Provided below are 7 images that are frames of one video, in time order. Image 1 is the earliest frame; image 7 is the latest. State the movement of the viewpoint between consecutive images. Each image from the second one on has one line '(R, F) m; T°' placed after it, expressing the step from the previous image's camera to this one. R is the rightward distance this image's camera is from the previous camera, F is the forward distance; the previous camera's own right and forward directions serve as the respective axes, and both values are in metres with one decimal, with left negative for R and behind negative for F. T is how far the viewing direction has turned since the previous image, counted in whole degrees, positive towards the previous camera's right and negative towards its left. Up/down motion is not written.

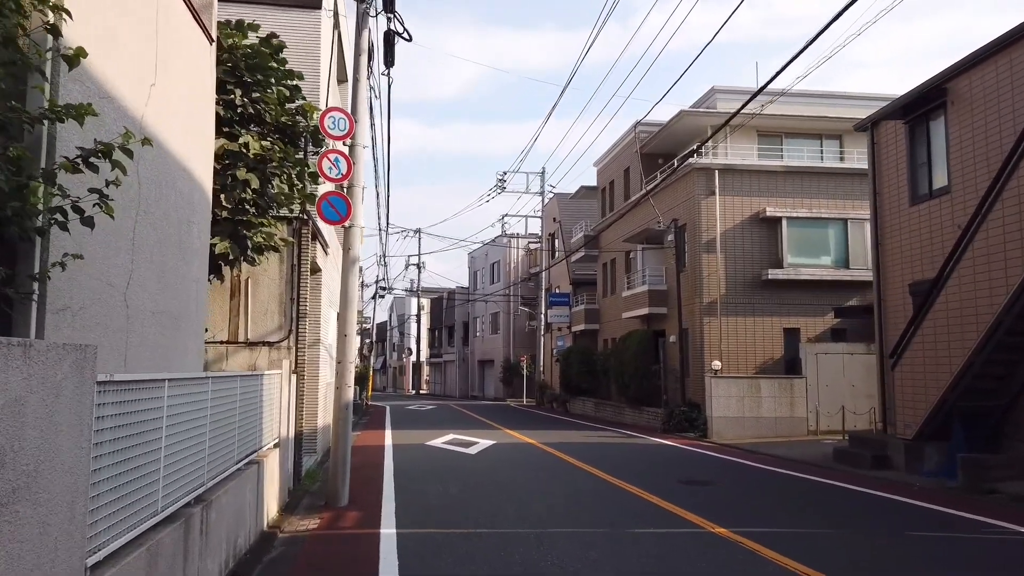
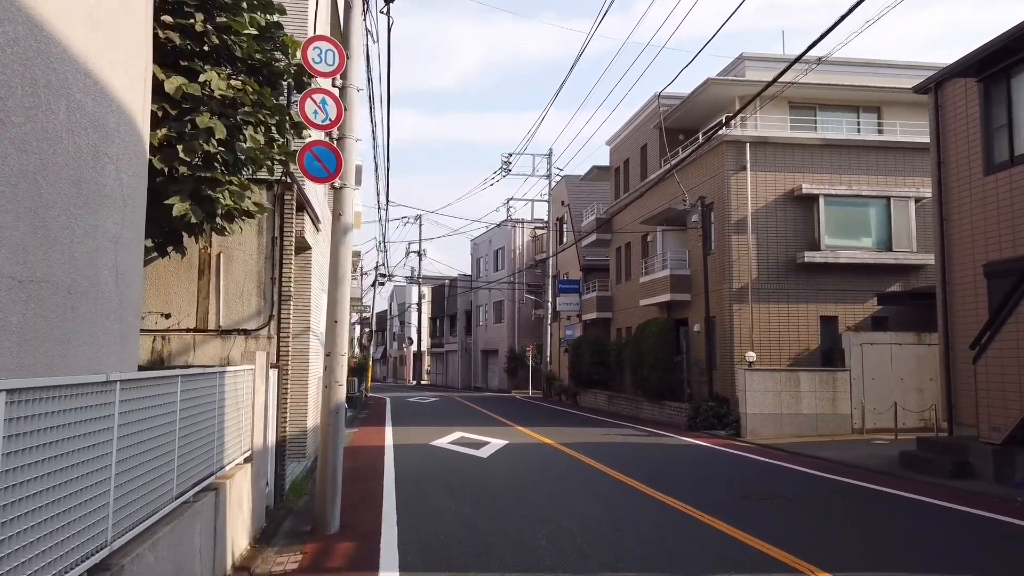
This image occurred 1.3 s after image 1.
(-0.3, +2.1) m; 0°
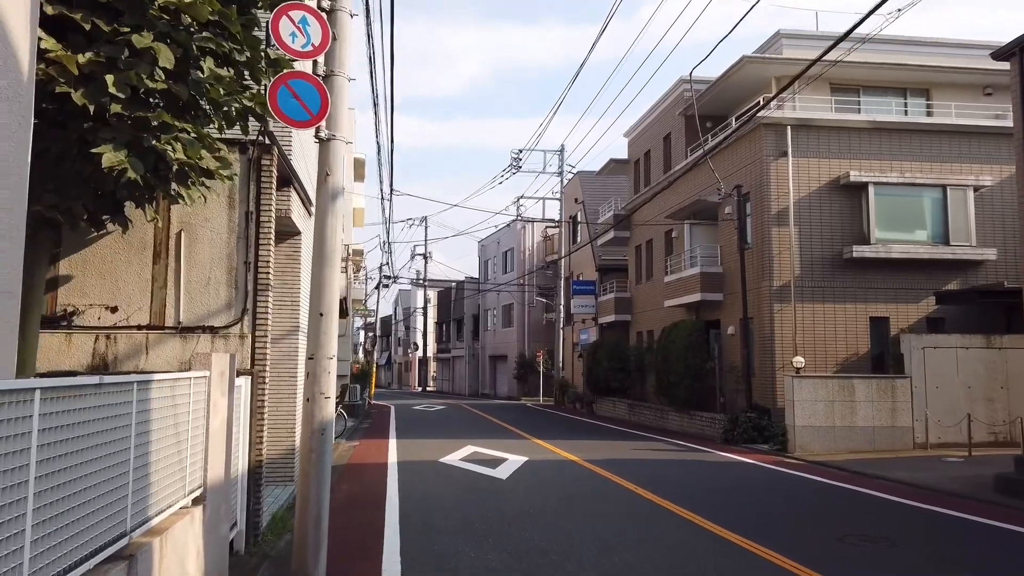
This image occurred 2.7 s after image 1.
(-0.3, +2.1) m; 0°
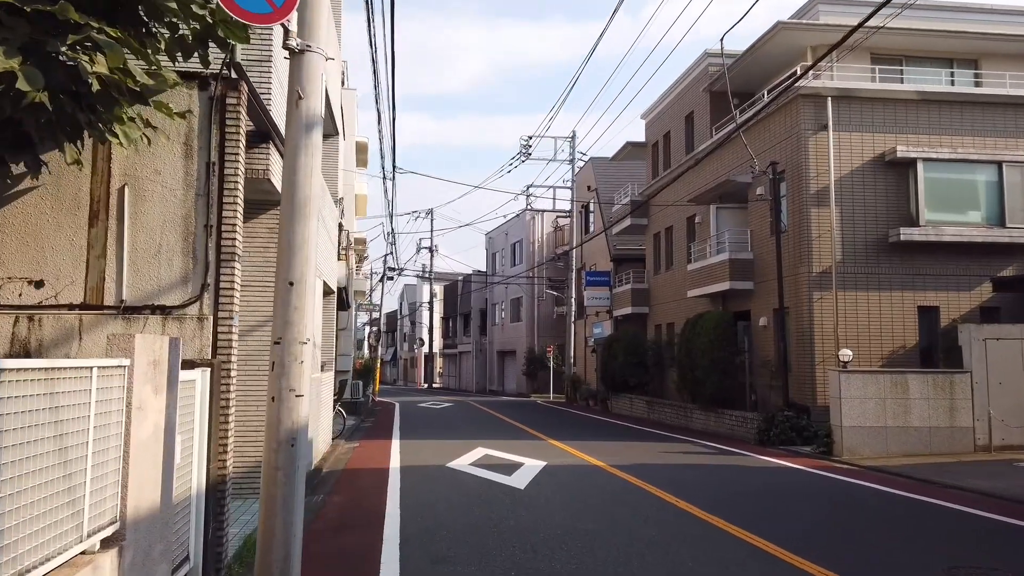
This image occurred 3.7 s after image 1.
(-0.2, +1.7) m; 0°
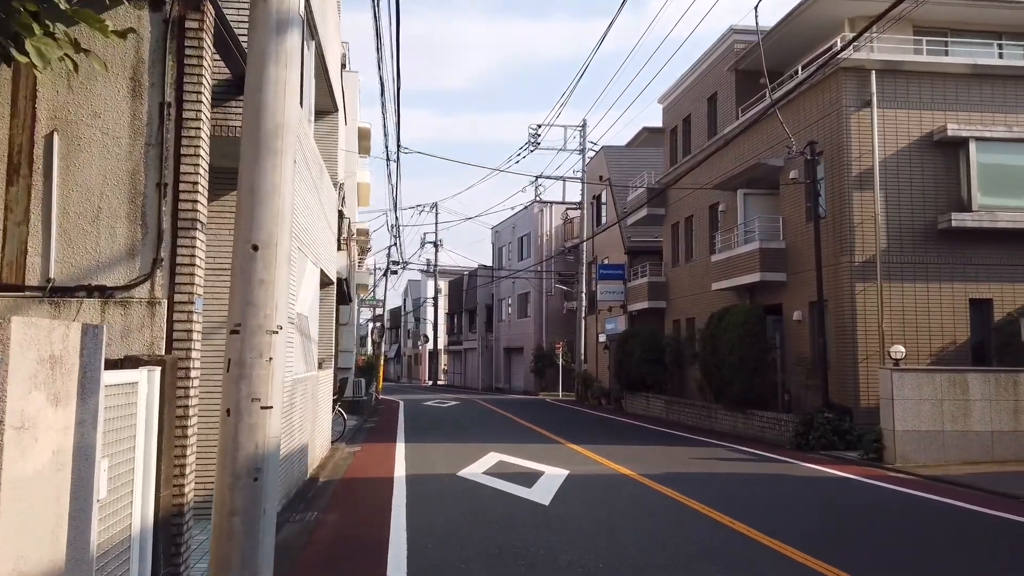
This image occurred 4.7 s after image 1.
(-0.2, +1.5) m; 0°
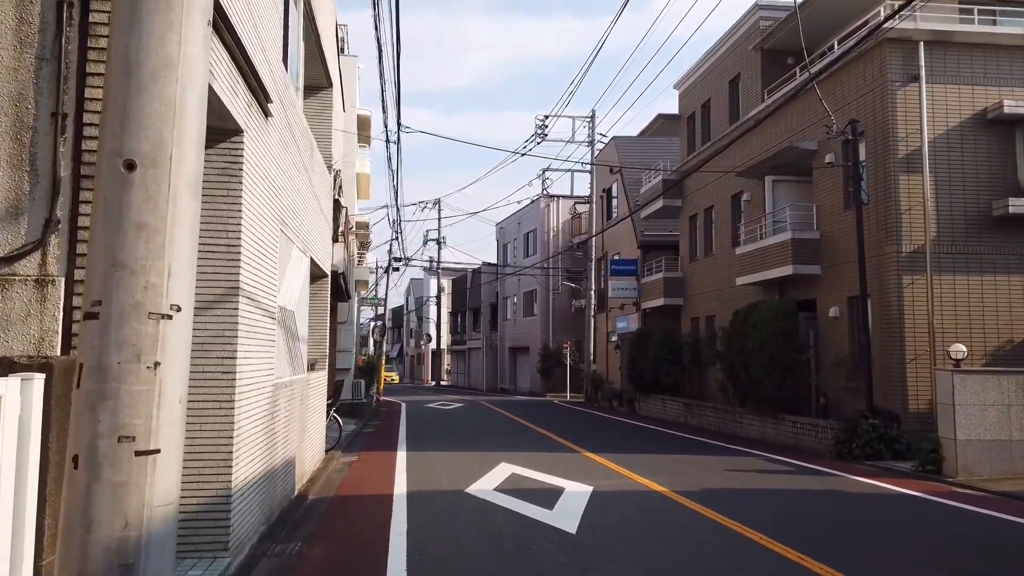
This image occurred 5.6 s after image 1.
(-0.2, +1.5) m; 0°
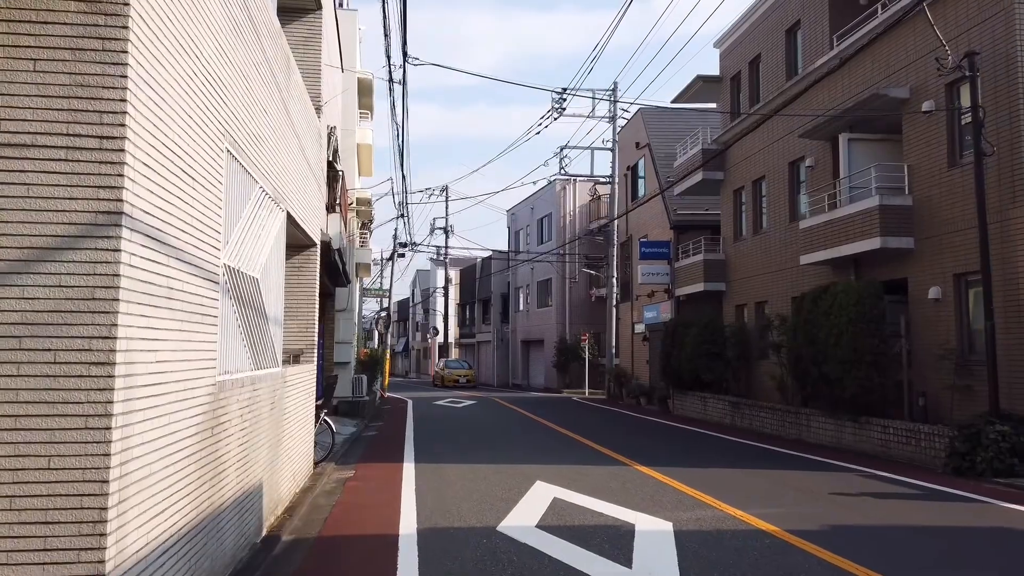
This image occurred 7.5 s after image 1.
(-0.5, +3.0) m; 0°
